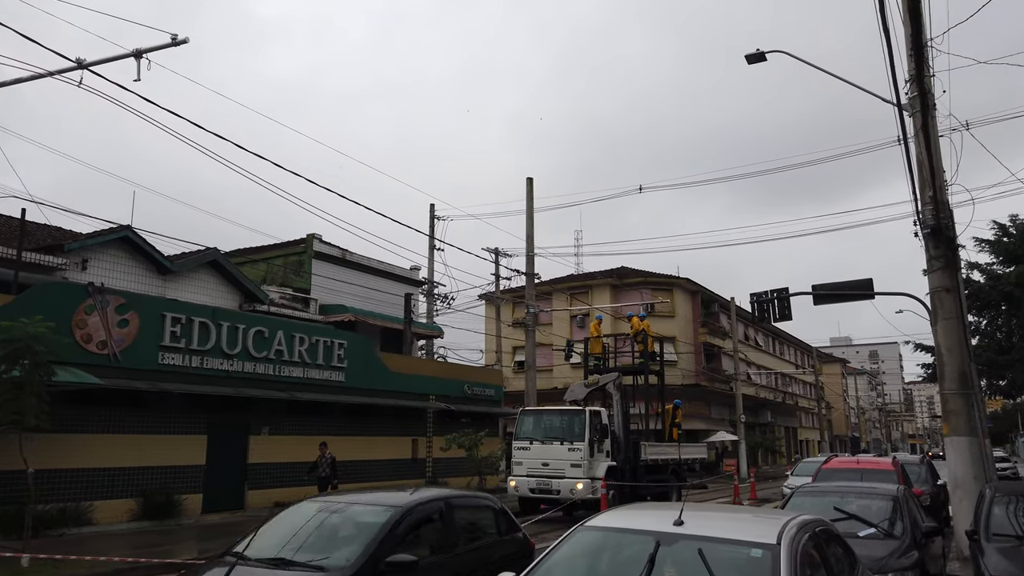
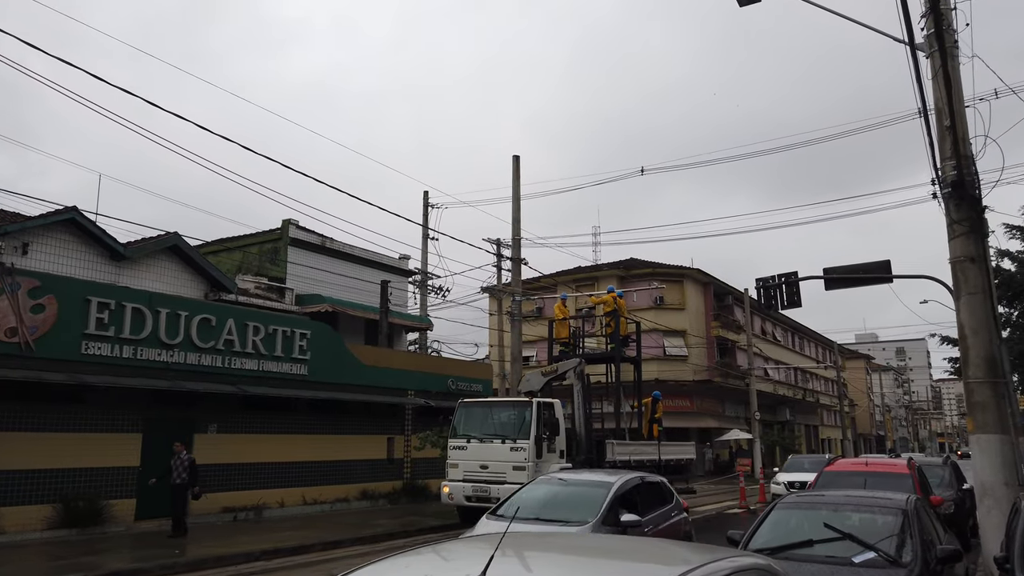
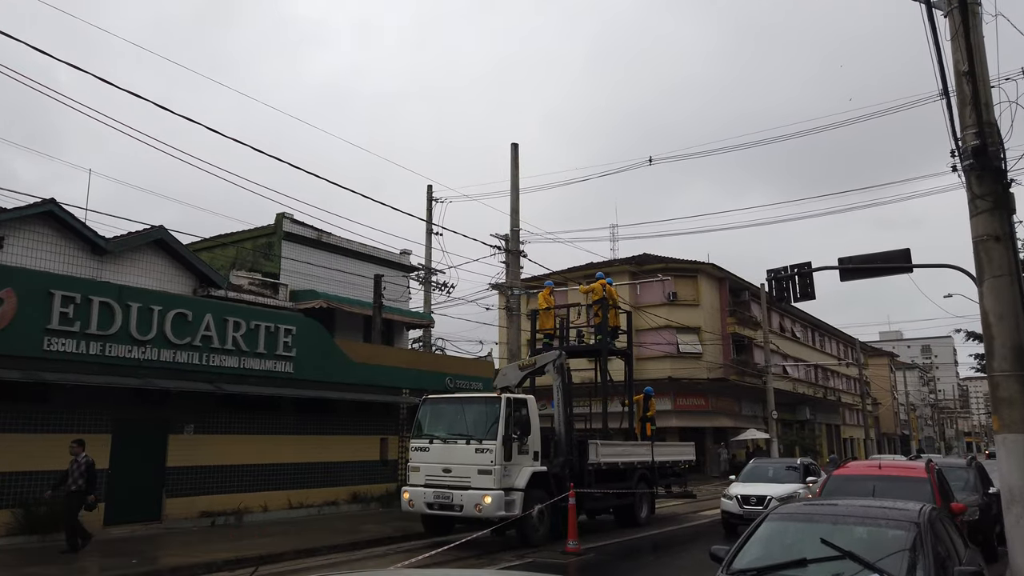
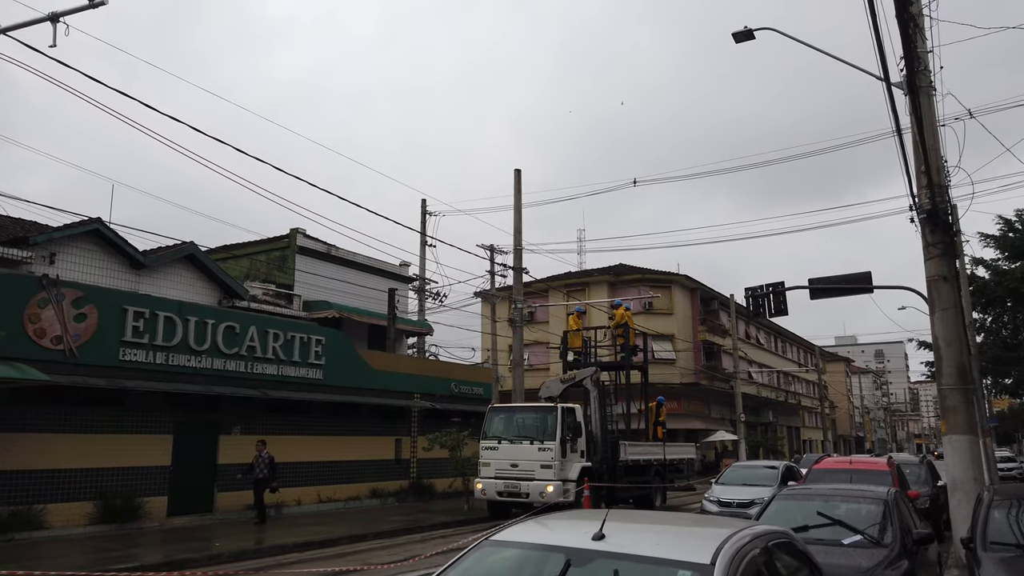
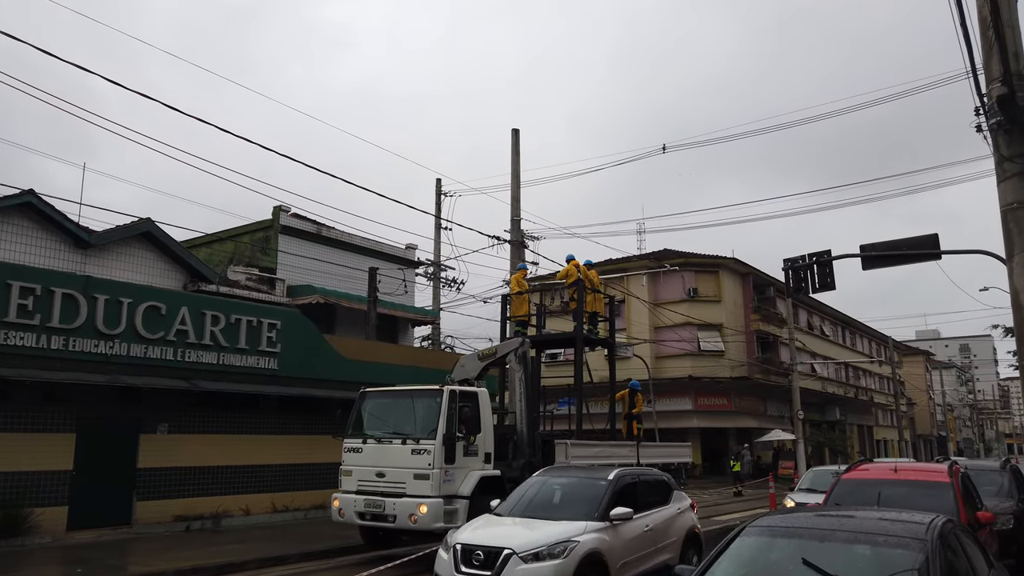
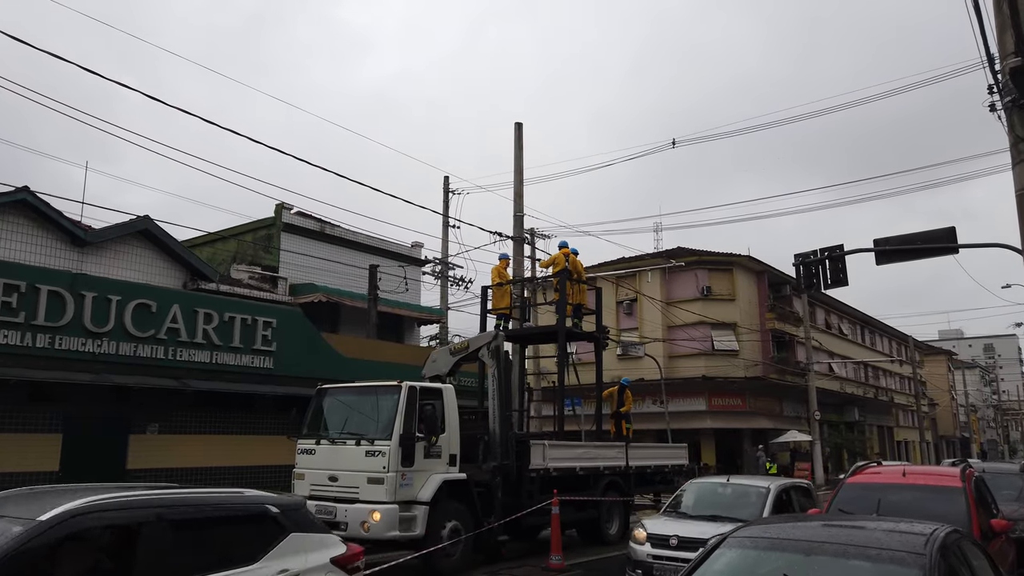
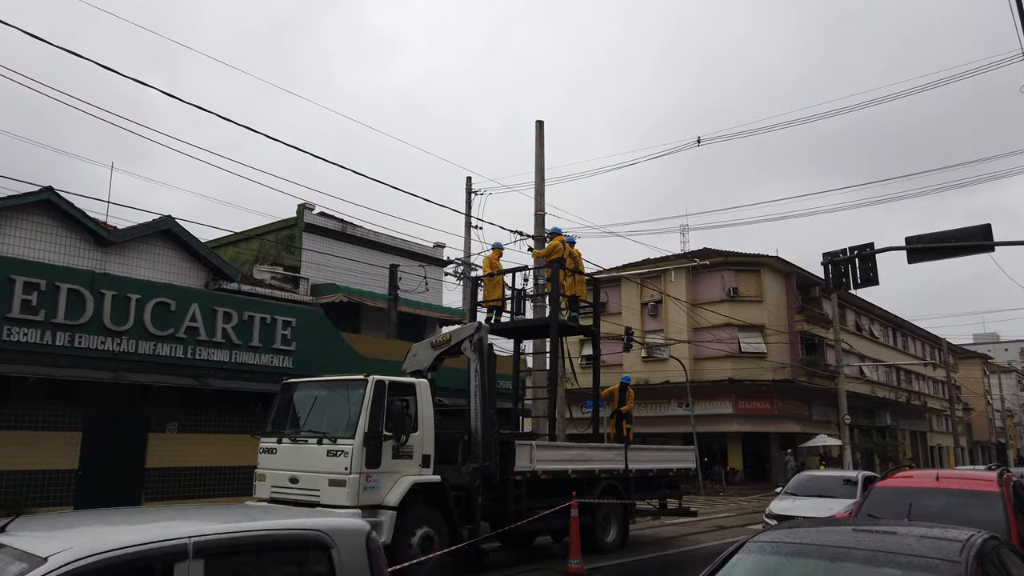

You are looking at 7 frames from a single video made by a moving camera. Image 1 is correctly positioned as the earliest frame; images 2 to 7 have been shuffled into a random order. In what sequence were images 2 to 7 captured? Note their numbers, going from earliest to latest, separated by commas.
4, 2, 3, 5, 6, 7
